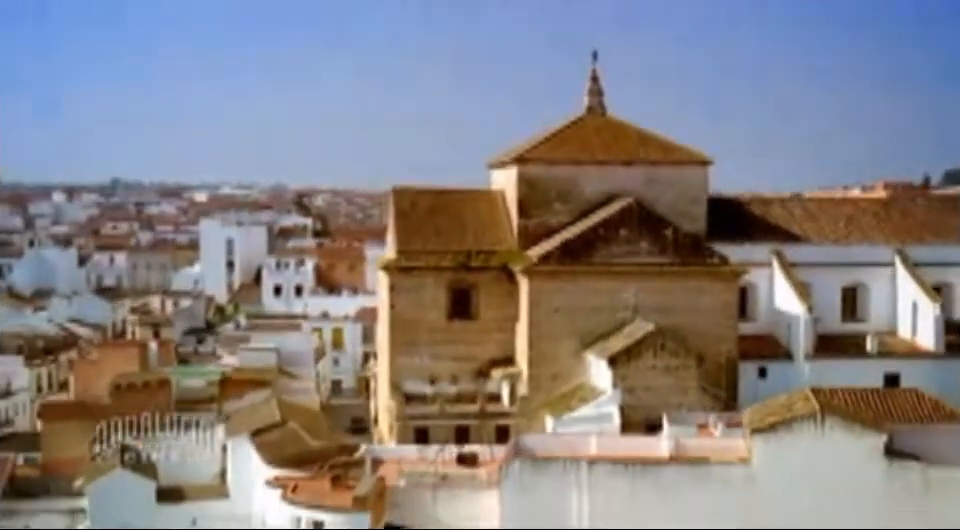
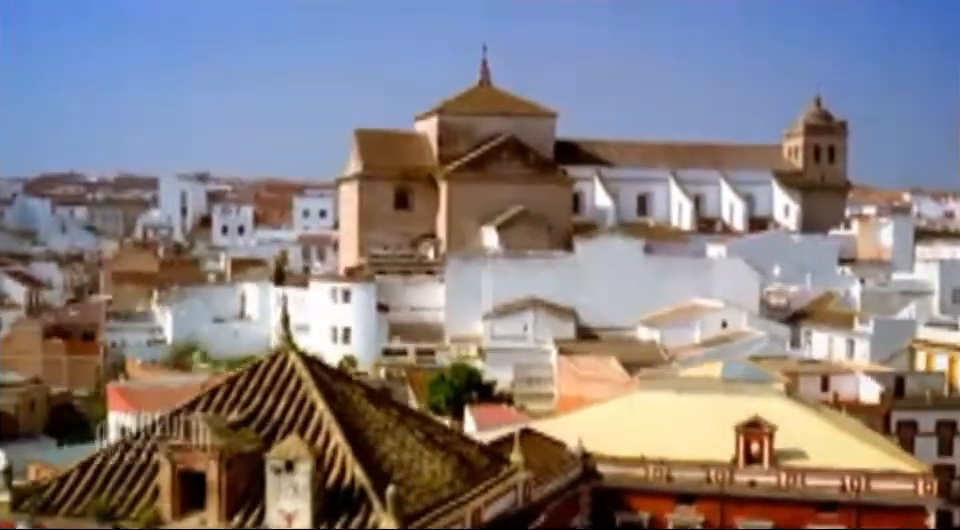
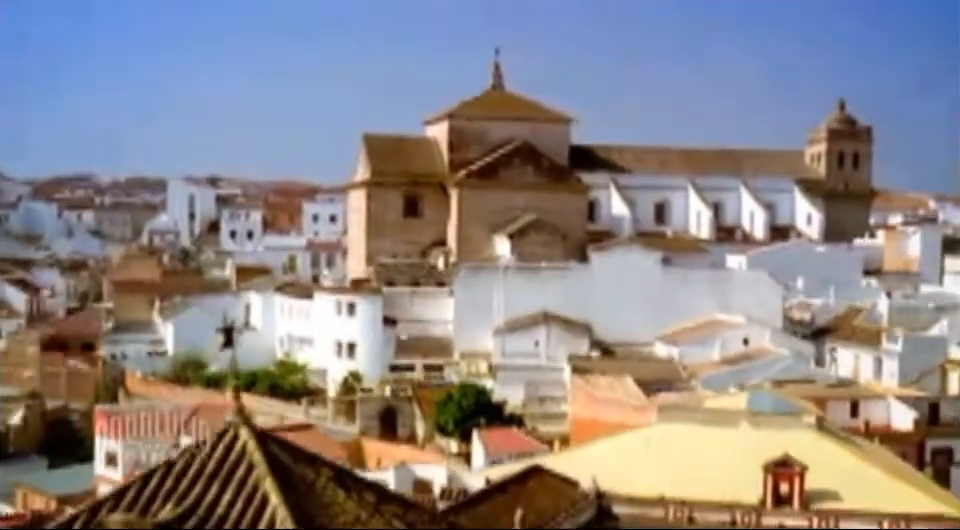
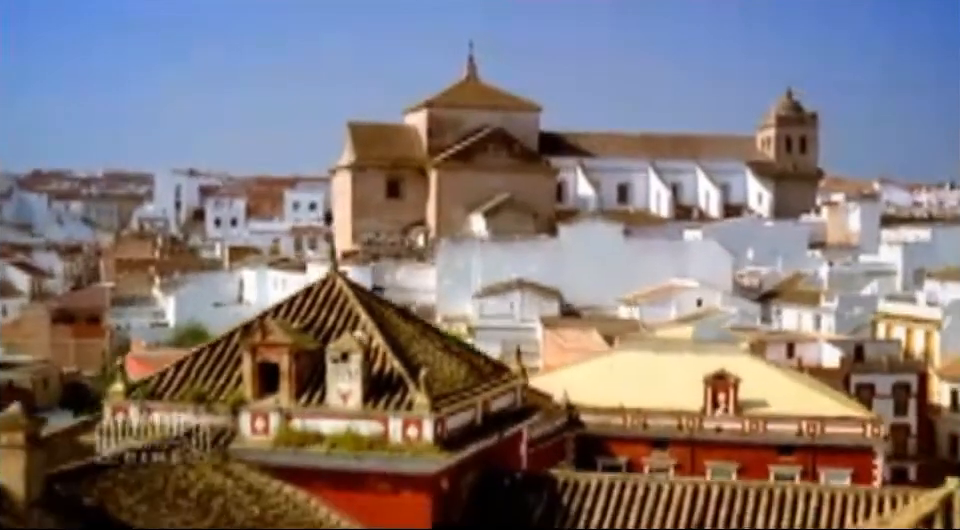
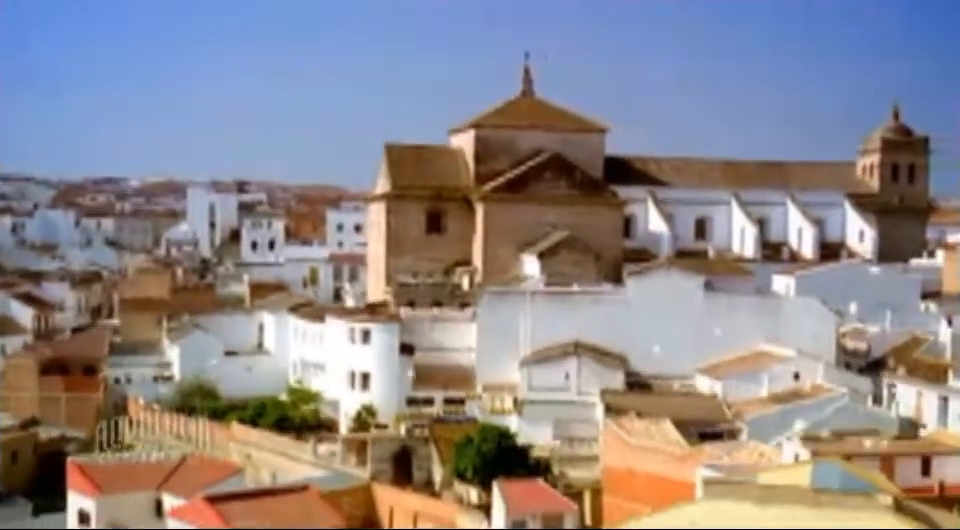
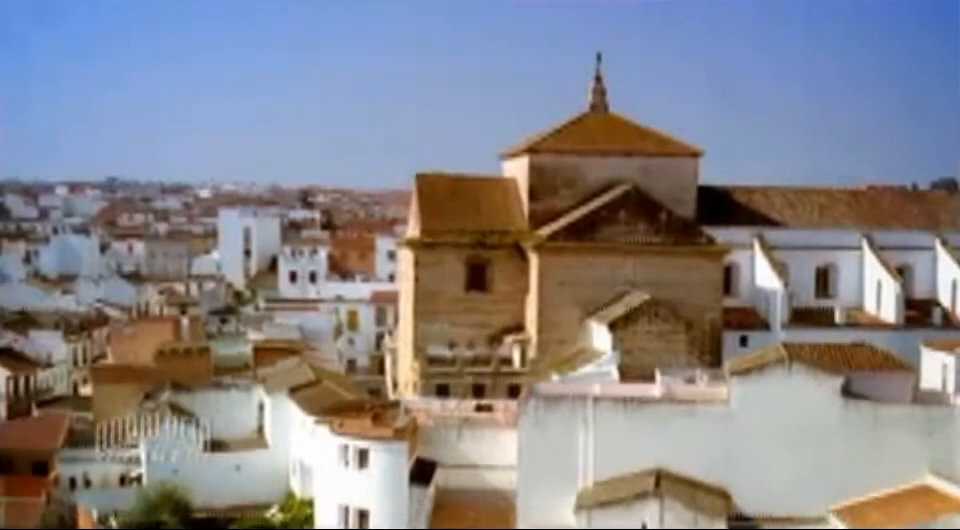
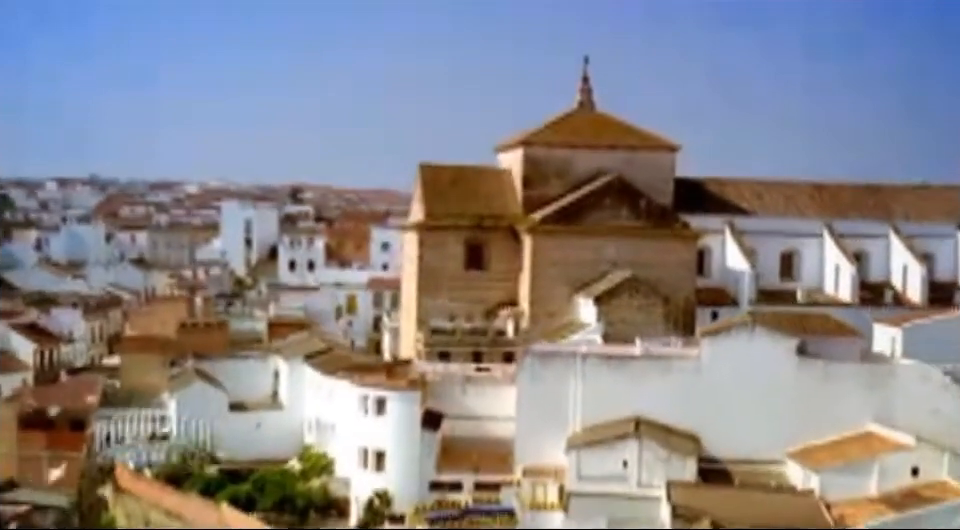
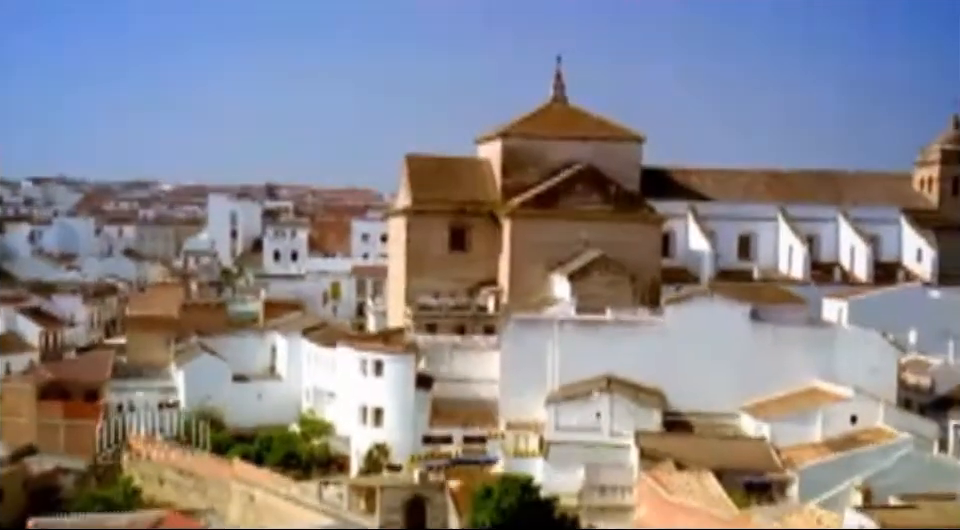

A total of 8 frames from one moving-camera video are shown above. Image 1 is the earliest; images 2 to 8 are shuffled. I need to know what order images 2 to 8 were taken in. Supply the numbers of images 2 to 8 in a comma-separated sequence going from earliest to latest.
6, 7, 8, 5, 3, 2, 4
